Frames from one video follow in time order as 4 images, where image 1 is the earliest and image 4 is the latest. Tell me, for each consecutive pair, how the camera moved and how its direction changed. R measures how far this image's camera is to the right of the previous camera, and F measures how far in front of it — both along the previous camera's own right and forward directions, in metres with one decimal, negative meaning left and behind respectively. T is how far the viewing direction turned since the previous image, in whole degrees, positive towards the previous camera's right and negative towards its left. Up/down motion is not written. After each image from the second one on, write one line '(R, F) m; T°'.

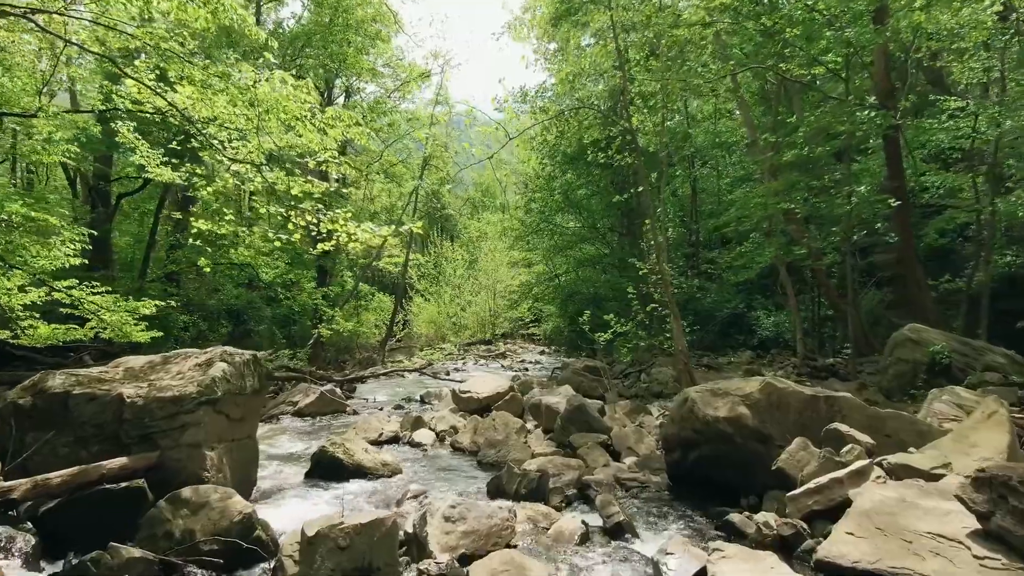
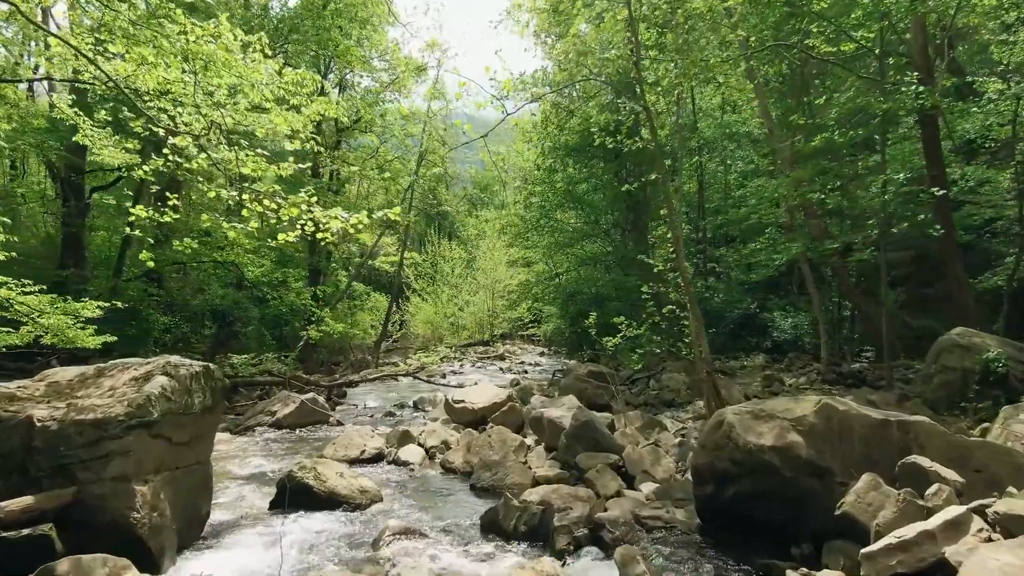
(0.0, +1.0) m; 0°
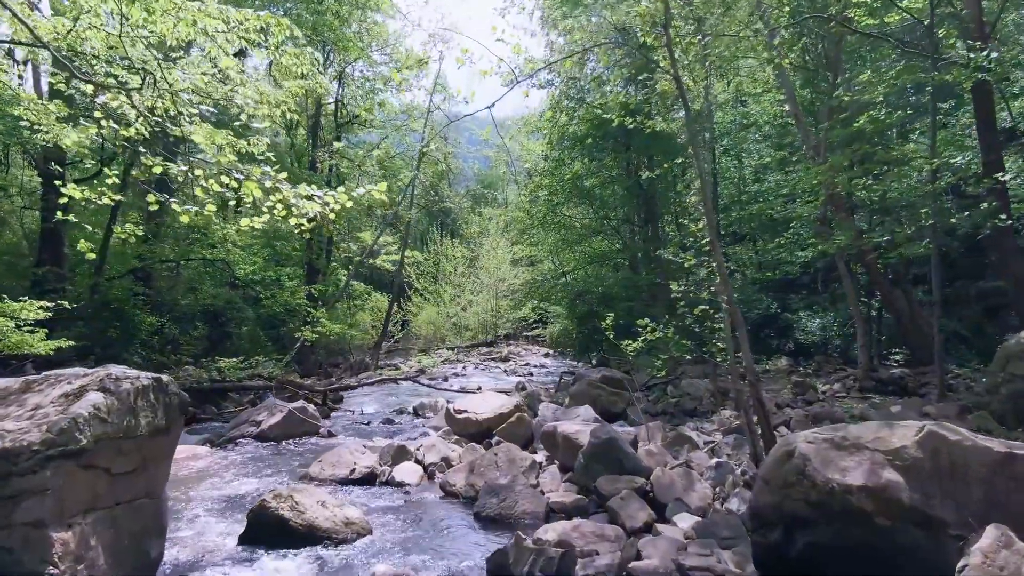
(-0.1, +0.9) m; 0°
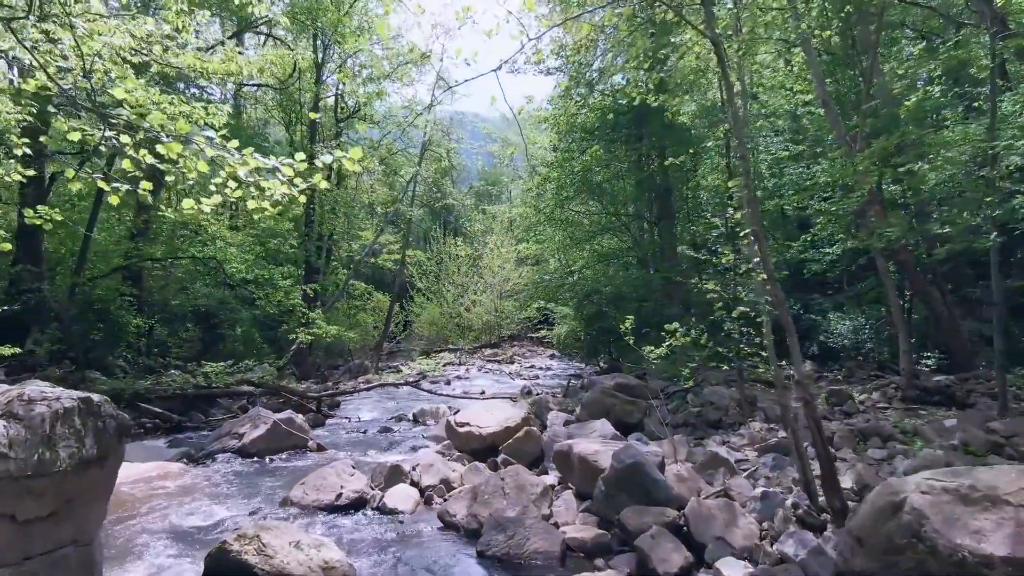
(0.0, +0.9) m; 0°
